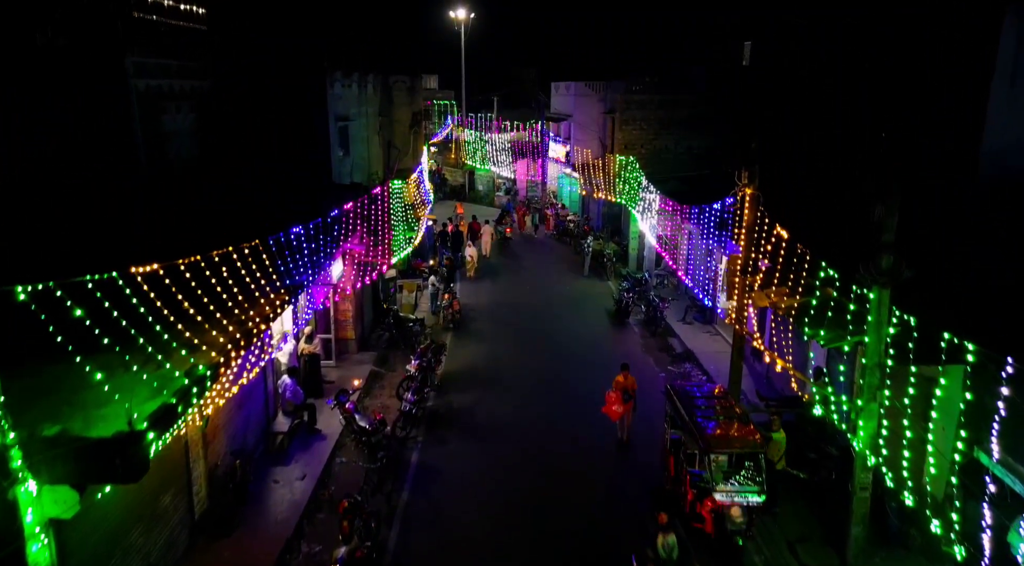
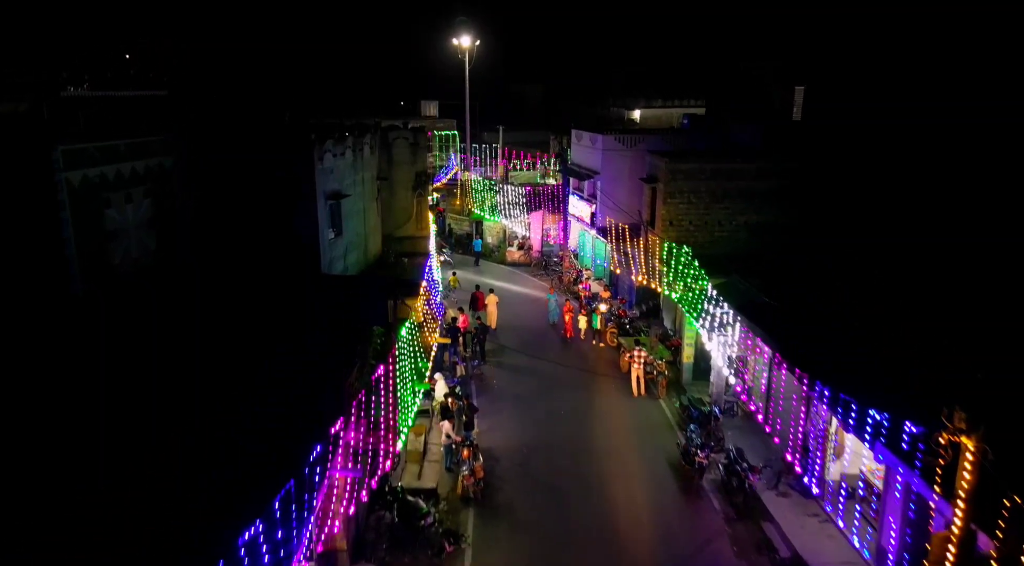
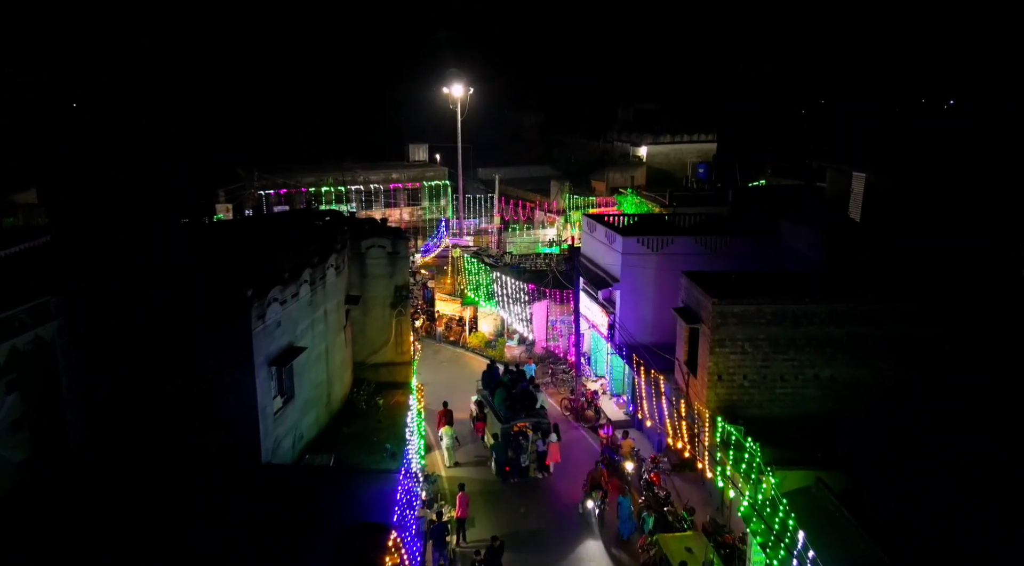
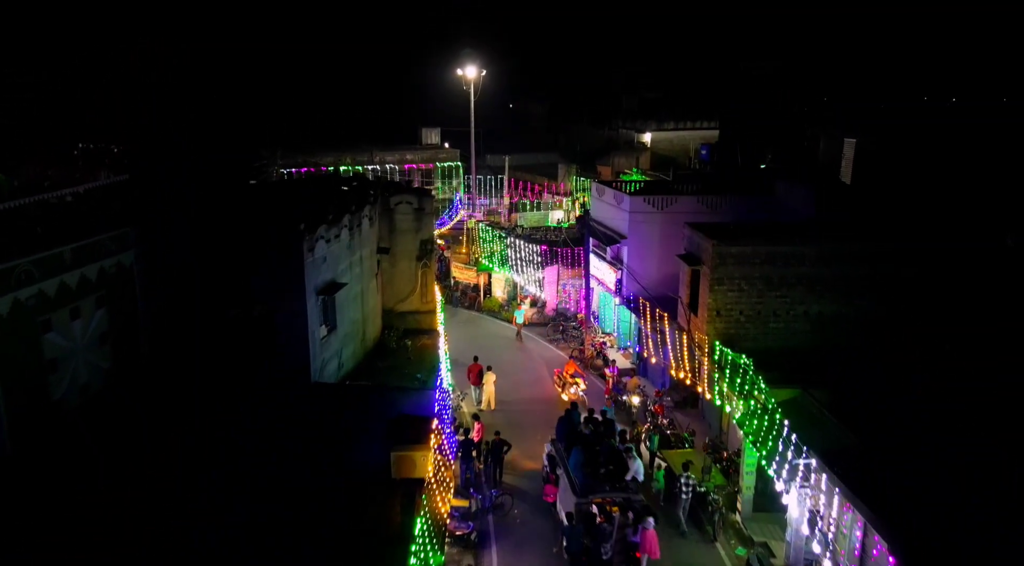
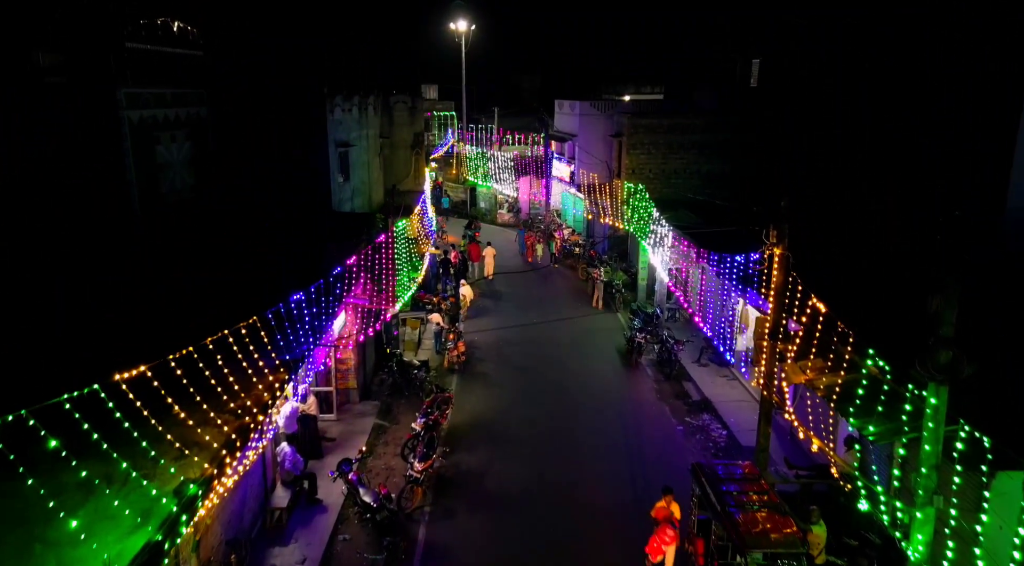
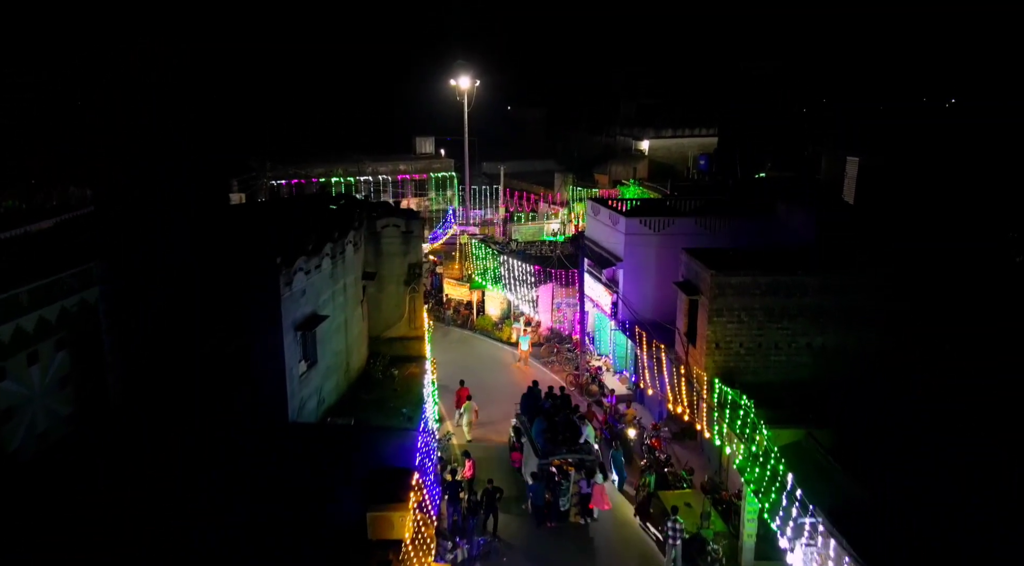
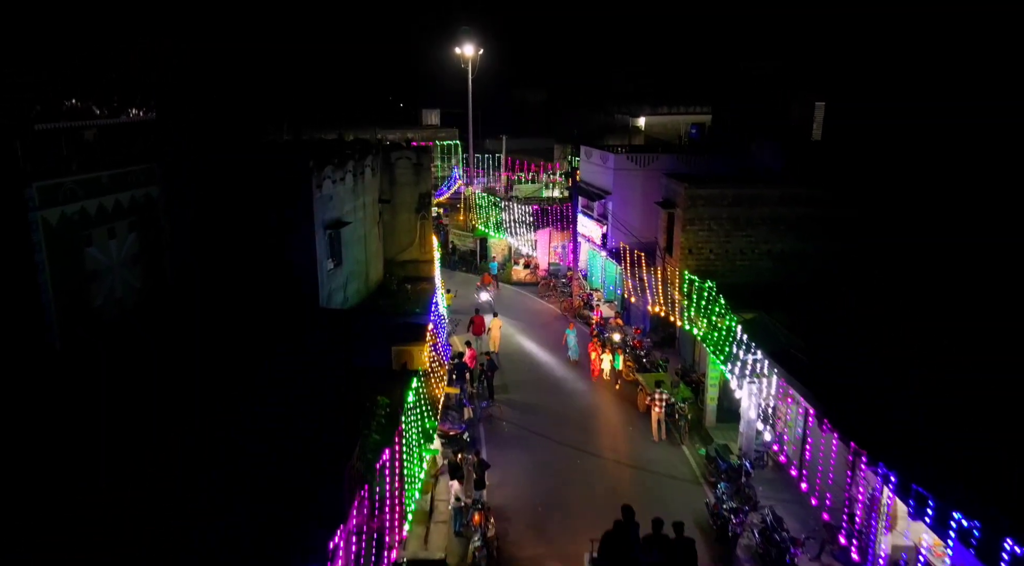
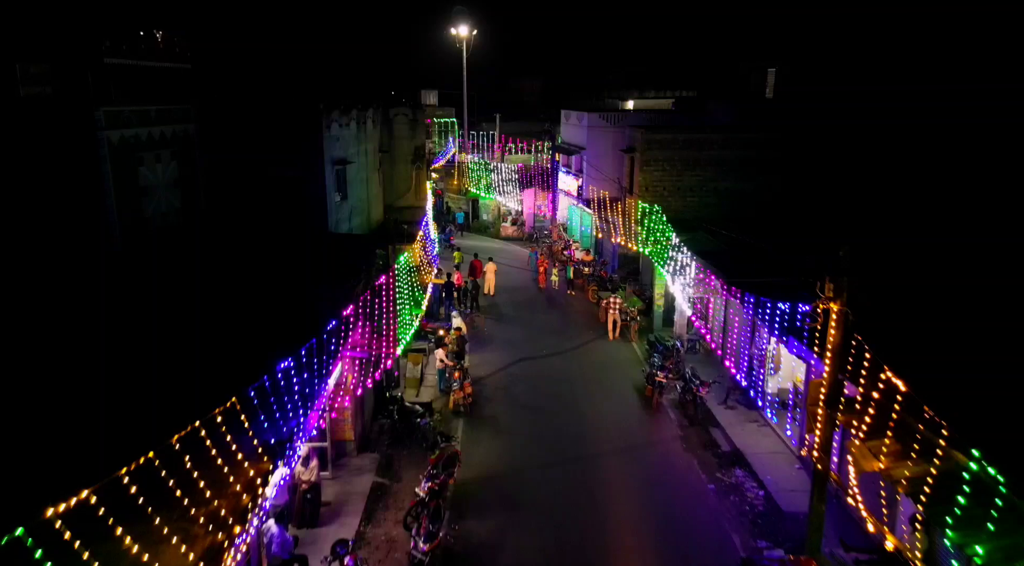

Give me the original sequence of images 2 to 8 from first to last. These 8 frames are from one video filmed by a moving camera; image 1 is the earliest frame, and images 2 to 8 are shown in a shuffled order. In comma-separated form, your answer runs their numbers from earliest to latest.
5, 8, 2, 7, 4, 6, 3
